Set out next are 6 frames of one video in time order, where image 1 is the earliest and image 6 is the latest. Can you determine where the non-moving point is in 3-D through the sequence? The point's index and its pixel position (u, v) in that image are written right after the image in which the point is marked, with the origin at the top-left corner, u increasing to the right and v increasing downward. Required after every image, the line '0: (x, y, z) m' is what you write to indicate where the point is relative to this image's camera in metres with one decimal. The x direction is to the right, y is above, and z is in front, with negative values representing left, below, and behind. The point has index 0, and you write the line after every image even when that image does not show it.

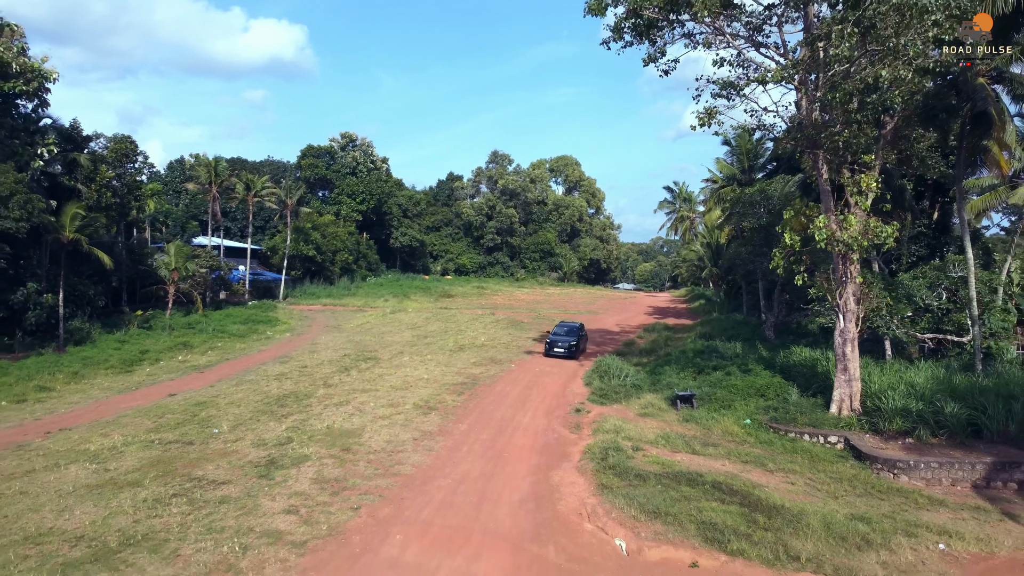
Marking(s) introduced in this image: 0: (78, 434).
0: (-7.3, -2.4, +13.7) m
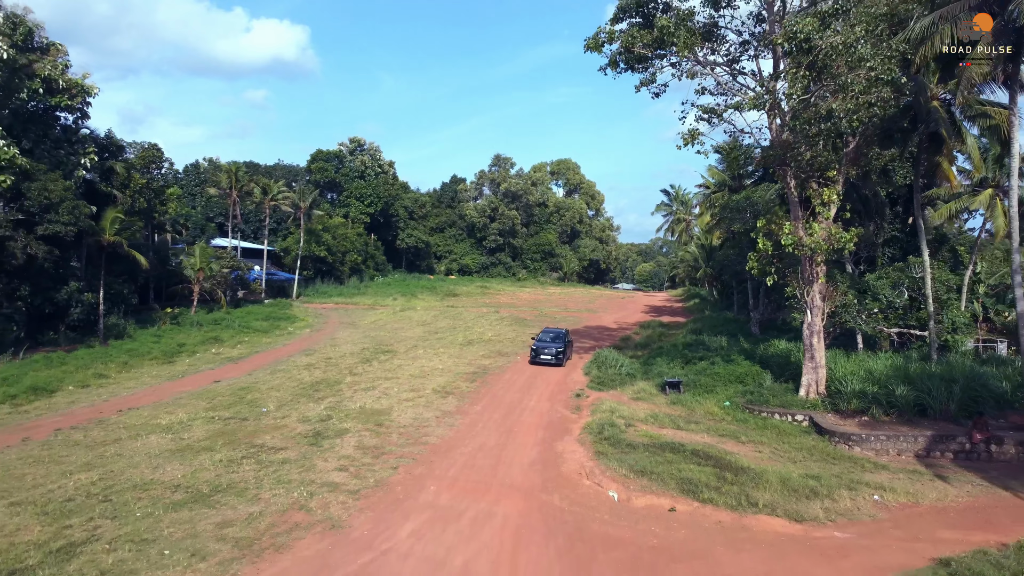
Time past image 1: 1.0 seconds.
0: (-7.1, -2.4, +15.8) m
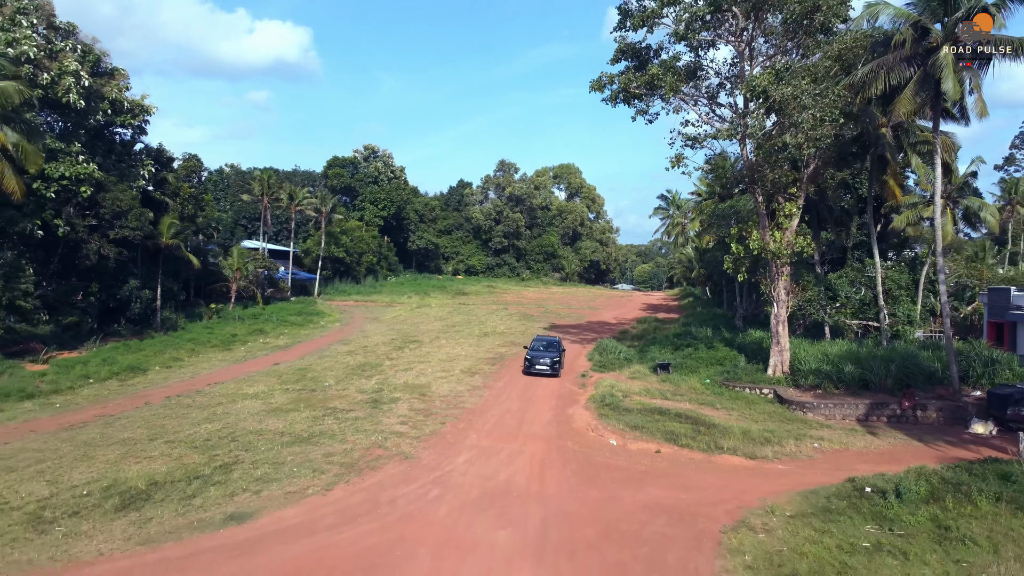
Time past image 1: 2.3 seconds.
0: (-6.7, -2.3, +19.2) m
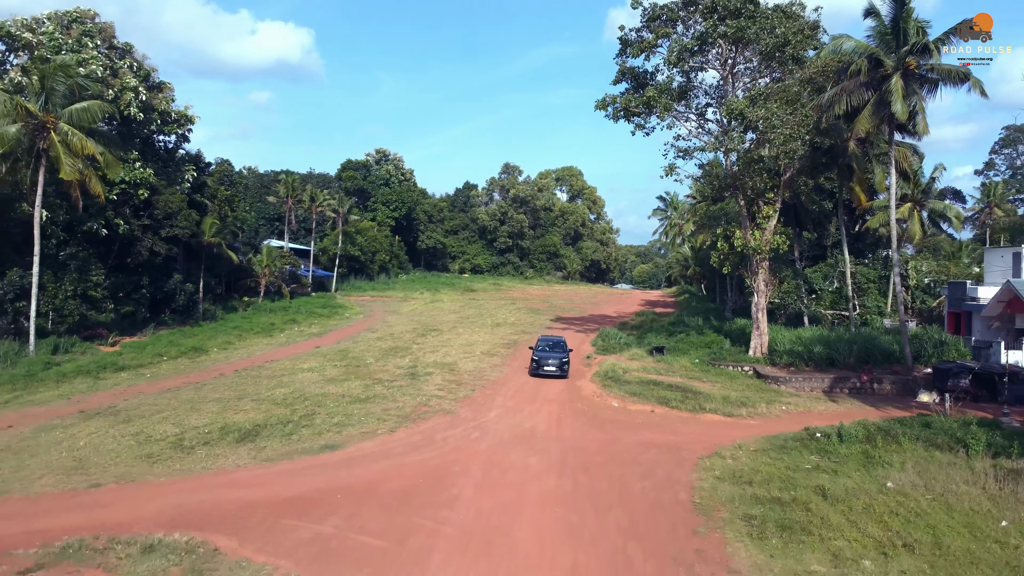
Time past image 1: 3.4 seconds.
0: (-6.2, -2.0, +22.3) m
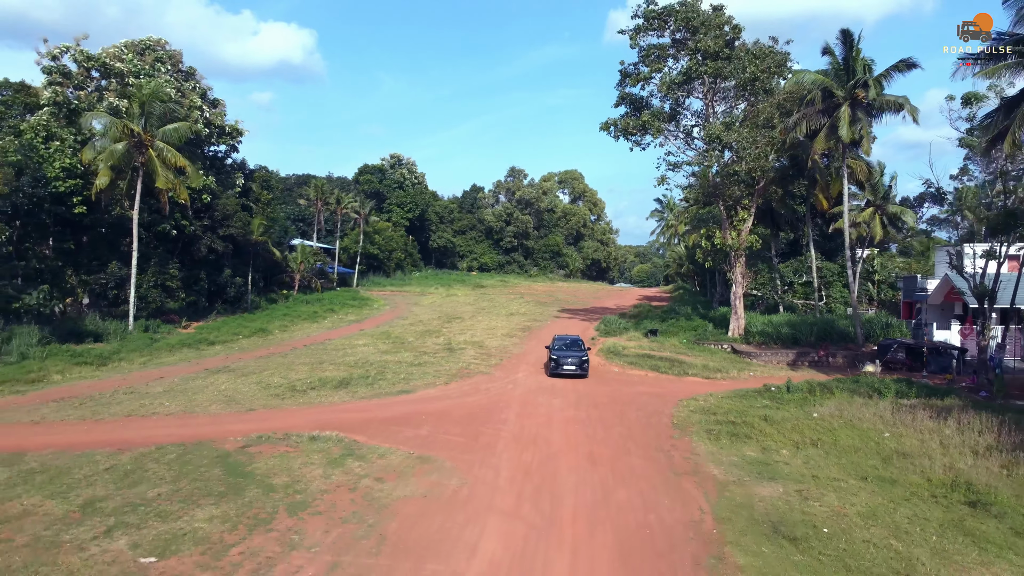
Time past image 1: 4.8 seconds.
0: (-5.6, -1.7, +26.8) m
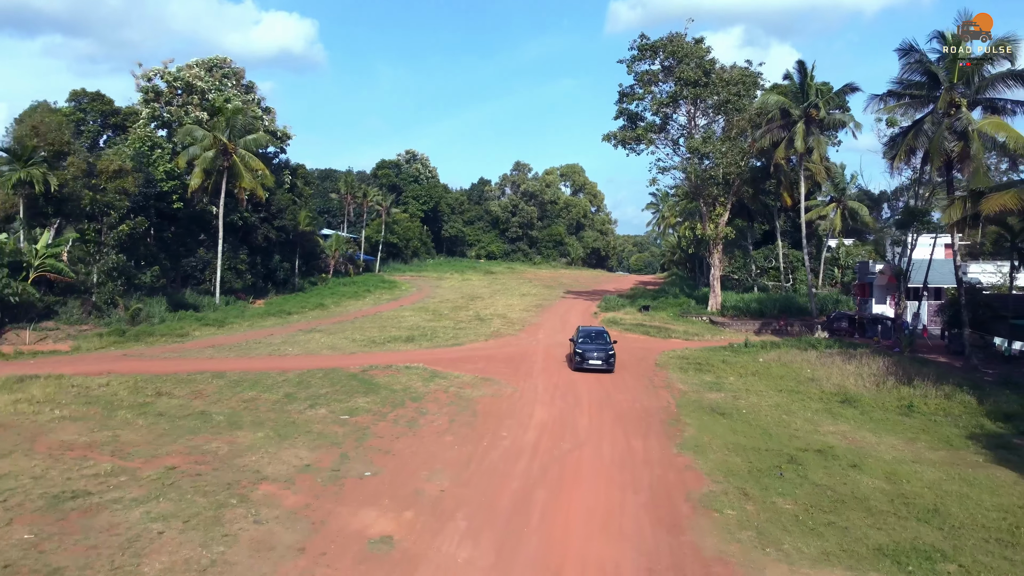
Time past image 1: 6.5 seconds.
0: (-4.9, -1.0, +32.6) m
